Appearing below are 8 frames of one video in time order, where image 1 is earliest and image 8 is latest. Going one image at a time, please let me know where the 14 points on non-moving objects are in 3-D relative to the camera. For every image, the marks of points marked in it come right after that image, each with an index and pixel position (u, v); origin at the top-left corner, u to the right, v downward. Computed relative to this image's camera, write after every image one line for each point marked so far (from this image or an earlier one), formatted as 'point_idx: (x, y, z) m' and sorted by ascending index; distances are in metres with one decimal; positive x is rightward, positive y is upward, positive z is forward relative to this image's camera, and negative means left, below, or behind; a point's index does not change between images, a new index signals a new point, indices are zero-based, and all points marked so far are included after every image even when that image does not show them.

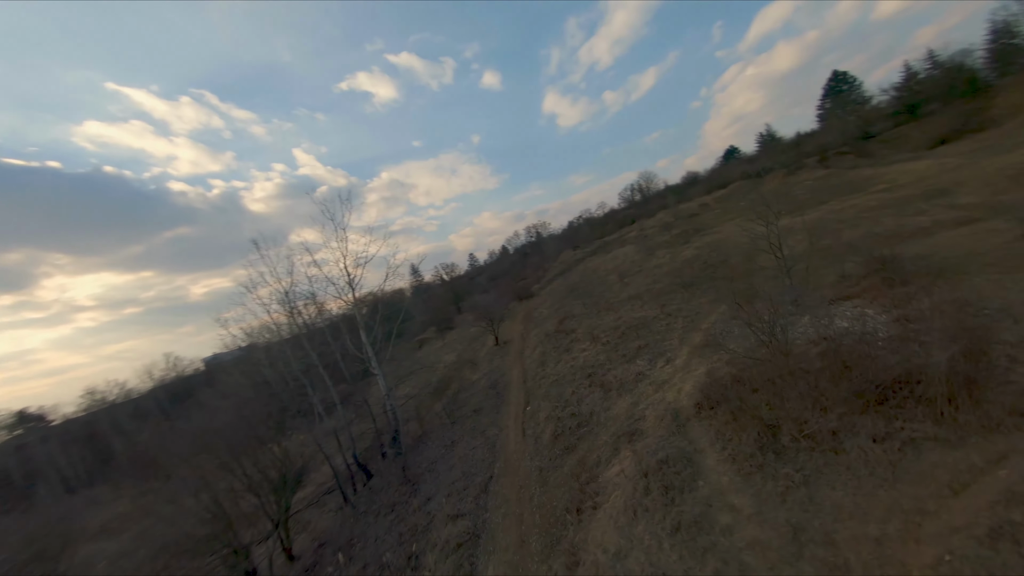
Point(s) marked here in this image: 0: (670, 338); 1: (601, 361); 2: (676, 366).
0: (+8.9, -2.8, +18.6) m
1: (+5.2, -4.3, +19.4) m
2: (+7.8, -3.7, +15.7) m
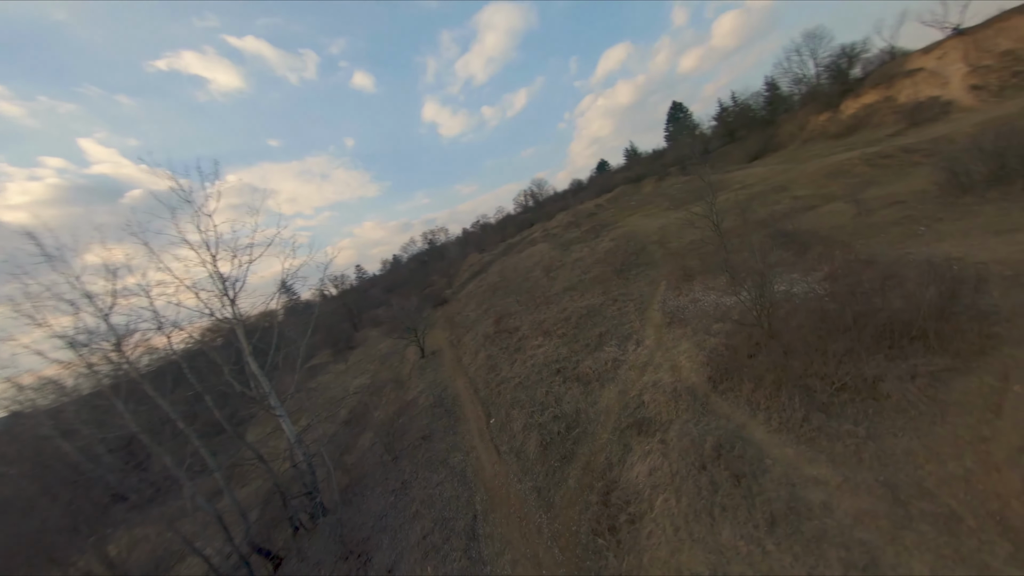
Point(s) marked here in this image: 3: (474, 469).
0: (+6.5, -1.9, +18.4) m
1: (+2.8, -3.7, +18.0) m
2: (+6.5, -2.8, +15.3) m
3: (-1.6, -7.8, +14.2) m
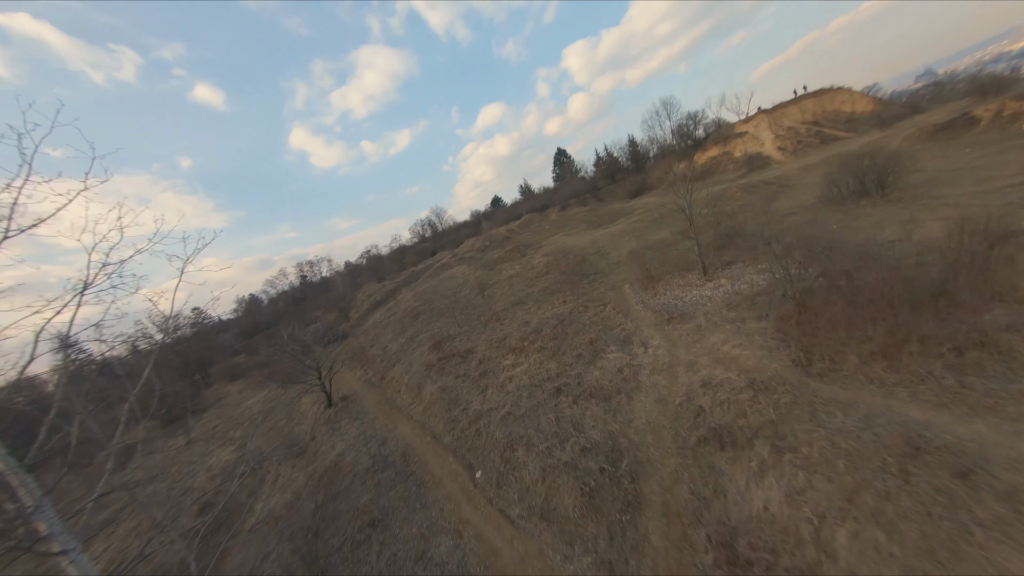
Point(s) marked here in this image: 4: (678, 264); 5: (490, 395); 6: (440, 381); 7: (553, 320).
0: (+5.1, -1.8, +16.3) m
1: (+1.9, -3.6, +14.5) m
2: (+6.1, -2.3, +13.3) m
3: (-0.8, -7.4, +9.1) m
4: (+9.9, +1.4, +19.8) m
5: (-1.1, -4.8, +15.0) m
6: (-3.9, -5.0, +17.7) m
7: (+2.3, -1.8, +19.0) m
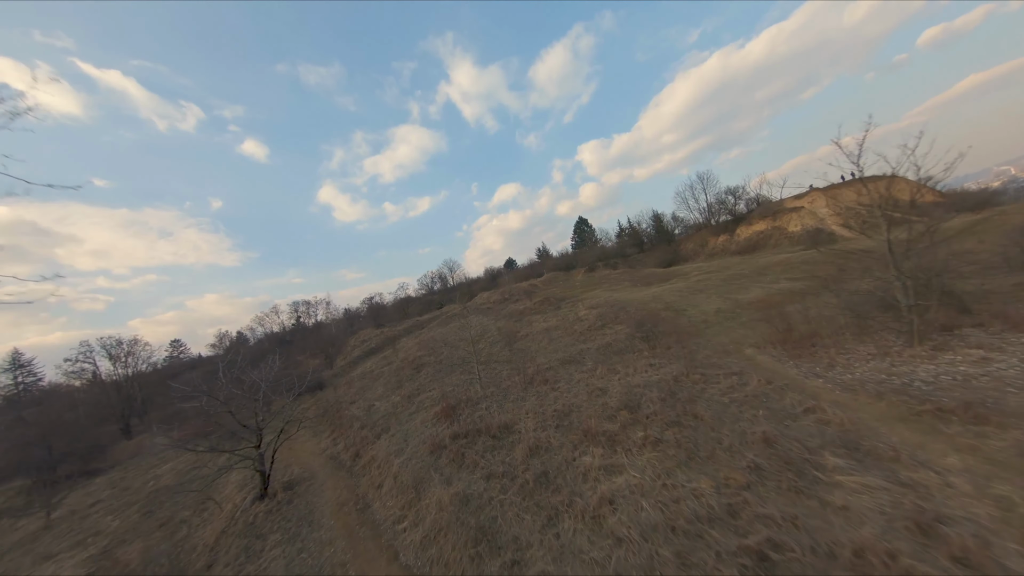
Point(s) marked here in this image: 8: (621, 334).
0: (+7.7, -3.3, +8.9) m
1: (+4.3, -4.4, +6.8) m
2: (+8.7, -3.3, +5.8) m
3: (+1.2, -6.6, +0.8) m
4: (+12.8, -1.5, +13.0) m
5: (+1.2, -5.3, +7.1) m
6: (-1.7, -5.8, +9.8) m
7: (+4.9, -3.6, +11.6) m
8: (+6.1, -2.6, +18.5) m
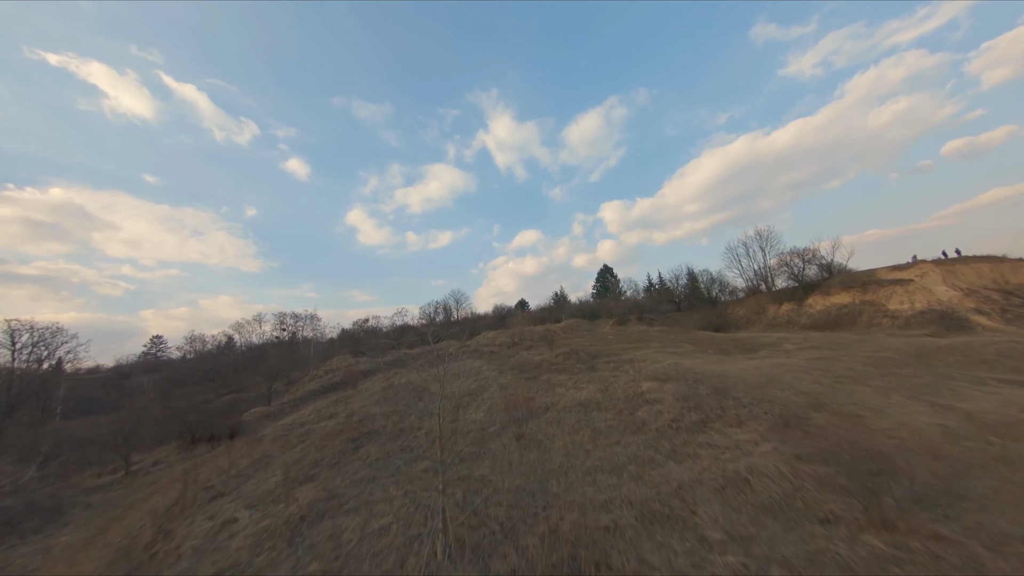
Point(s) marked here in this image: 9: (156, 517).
0: (+7.8, -4.1, -1.1) m
1: (+4.3, -4.4, -3.2) m
2: (+8.8, -3.8, -4.2) m
3: (+0.8, -5.3, -9.4) m
4: (+13.2, -3.5, +3.0) m
5: (+1.1, -4.9, -2.9) m
6: (-1.8, -5.3, -0.2) m
7: (+5.1, -4.3, +1.7) m
8: (+6.5, -4.4, +8.5) m
9: (-12.8, -8.0, +11.8) m
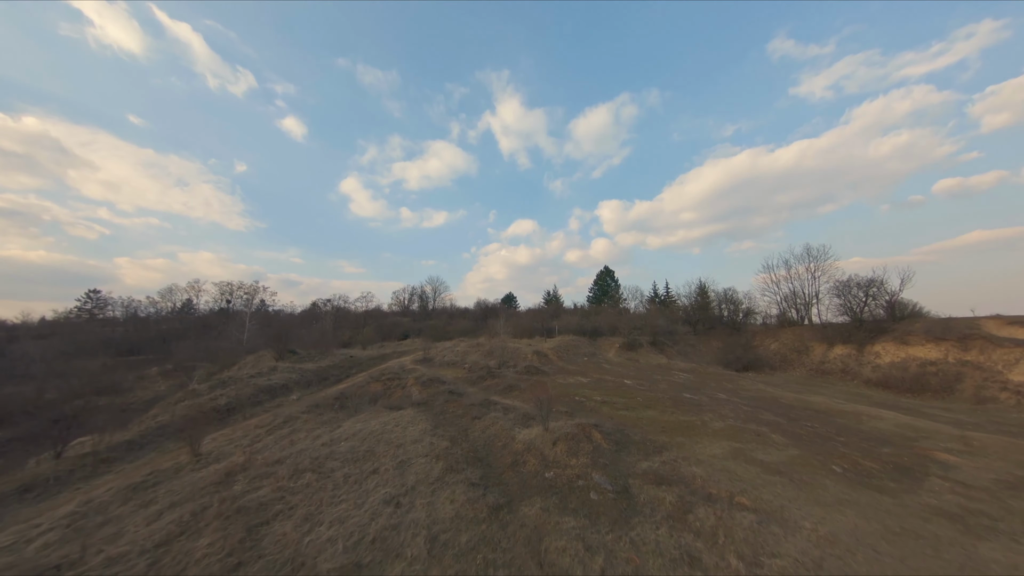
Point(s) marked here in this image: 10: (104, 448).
0: (+7.1, -6.7, -11.6) m
1: (+3.7, -6.7, -13.8) m
2: (+8.1, -6.6, -14.6) m
3: (+0.3, -7.5, -20.0) m
4: (+12.4, -6.5, -7.3) m
5: (+0.4, -6.8, -13.6) m
6: (-2.6, -6.9, -11.0) m
7: (+4.3, -6.6, -8.9) m
8: (+5.5, -6.6, -2.0) m
9: (-14.2, -7.9, +0.8) m
10: (-21.4, -8.0, +17.2) m
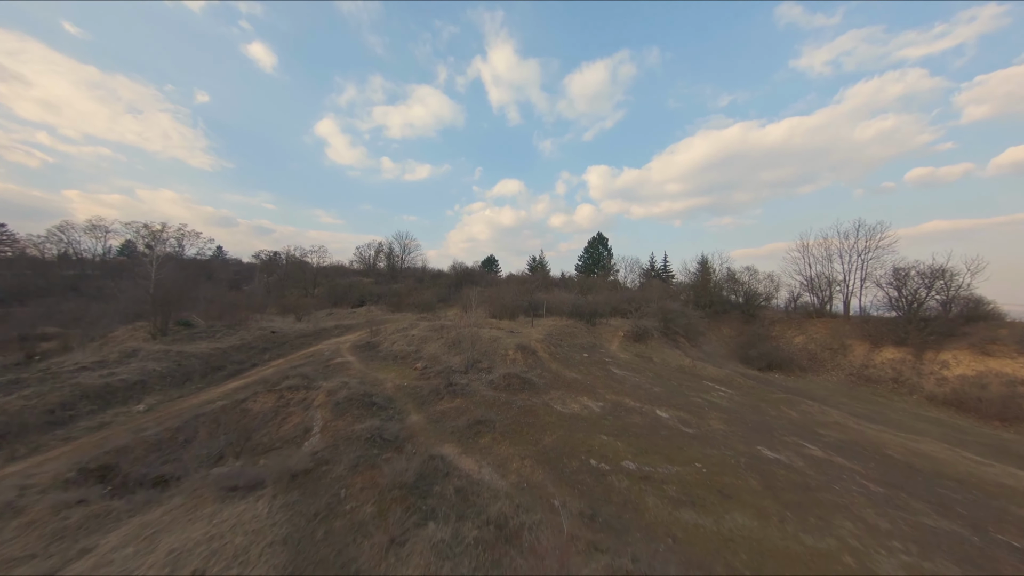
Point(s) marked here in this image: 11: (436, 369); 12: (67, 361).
0: (+7.6, -9.8, -19.5) m
1: (+4.3, -9.8, -21.9) m
2: (+8.8, -10.1, -22.5) m
3: (+1.2, -11.2, -28.2) m
4: (+12.6, -9.4, -15.0) m
5: (+1.0, -9.8, -21.9) m
6: (-2.1, -9.3, -19.4) m
7: (+4.6, -9.2, -17.0) m
8: (+5.5, -8.4, -10.1) m
9: (-14.3, -8.4, -8.4) m
10: (-22.4, -6.2, +7.5) m
11: (-4.6, -4.3, +18.8) m
12: (-26.2, -3.9, +19.5) m
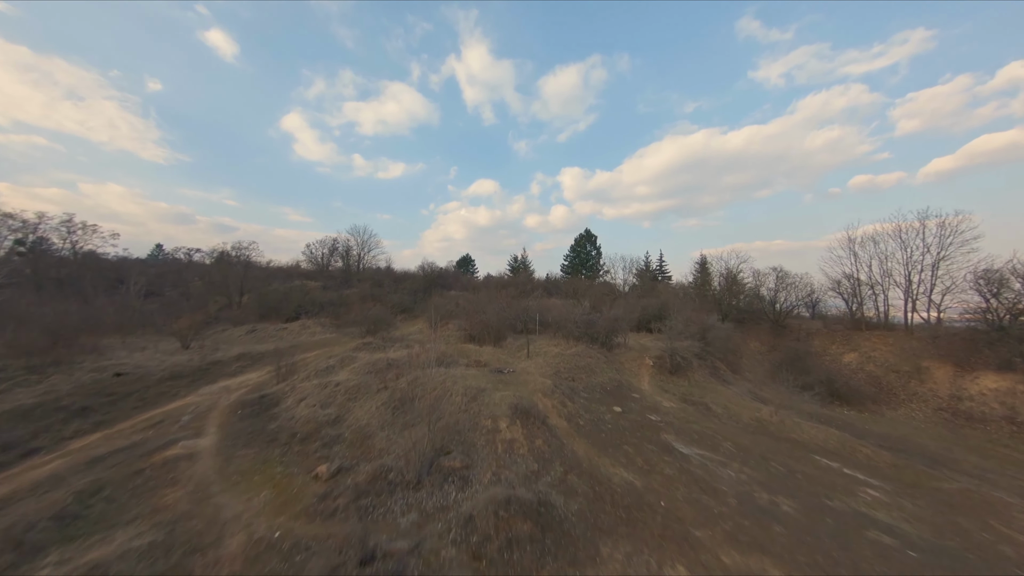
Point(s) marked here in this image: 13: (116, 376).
0: (+10.3, -10.5, -28.1) m
1: (+7.1, -10.6, -30.8) m
2: (+11.7, -10.9, -31.0) m
3: (+4.5, -12.0, -37.2) m
4: (+15.0, -10.1, -23.3) m
5: (+3.9, -10.6, -31.0) m
6: (+0.6, -10.1, -28.8) m
7: (+7.1, -9.9, -25.9) m
8: (+7.5, -9.2, -18.9) m
9: (-12.4, -9.3, -18.6) m
10: (-21.6, -7.1, -3.3) m
11: (-4.7, -5.1, +9.2) m
12: (-26.2, -4.8, +8.4) m
13: (-21.9, -4.9, +18.5) m
